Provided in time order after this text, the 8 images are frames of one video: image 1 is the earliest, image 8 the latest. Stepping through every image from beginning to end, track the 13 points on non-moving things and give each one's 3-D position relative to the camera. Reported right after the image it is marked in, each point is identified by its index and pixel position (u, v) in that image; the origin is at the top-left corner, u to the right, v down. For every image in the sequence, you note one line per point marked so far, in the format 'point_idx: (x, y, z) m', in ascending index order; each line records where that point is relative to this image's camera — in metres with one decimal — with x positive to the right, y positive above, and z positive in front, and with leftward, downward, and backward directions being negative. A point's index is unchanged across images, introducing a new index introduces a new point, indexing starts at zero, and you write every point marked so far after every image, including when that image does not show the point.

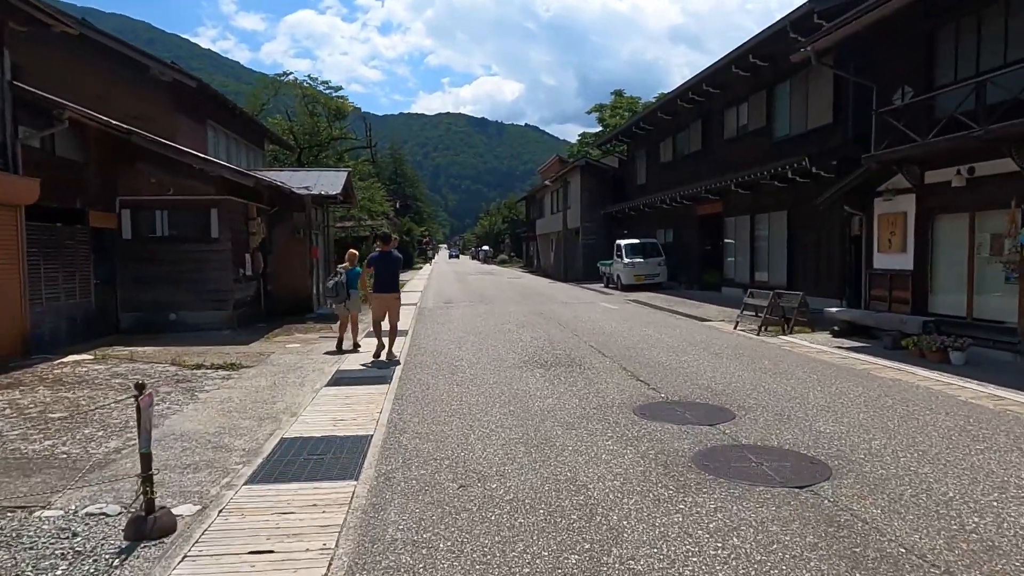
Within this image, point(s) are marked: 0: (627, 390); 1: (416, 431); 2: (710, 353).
0: (+1.4, -1.3, +8.4) m
1: (-0.9, -1.4, +6.6) m
2: (+3.3, -1.1, +11.1) m
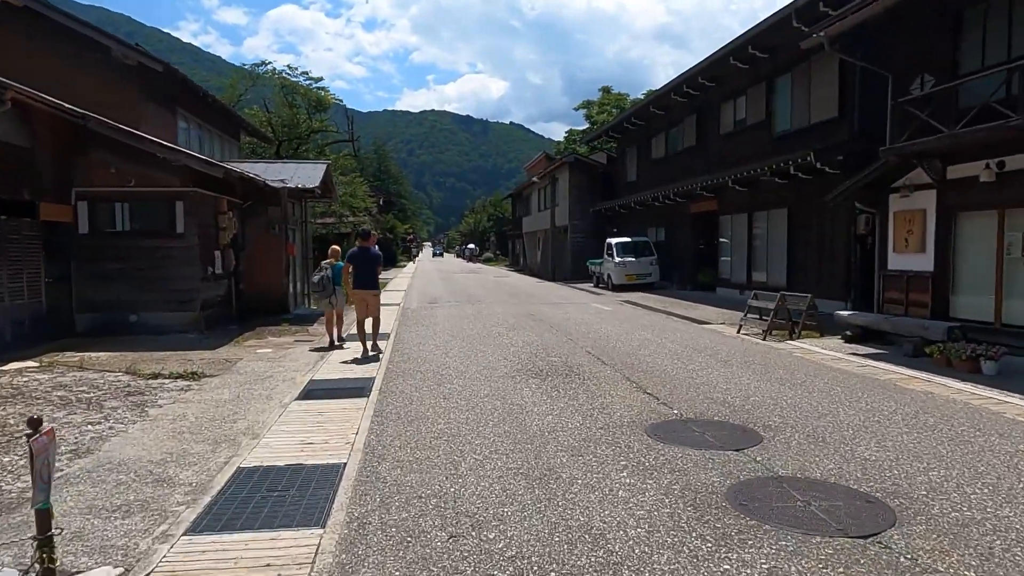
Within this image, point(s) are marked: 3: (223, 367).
0: (+1.4, -1.3, +7.5) m
1: (-1.0, -1.5, +5.7) m
2: (+3.1, -1.1, +10.2) m
3: (-4.4, -1.2, +10.0) m
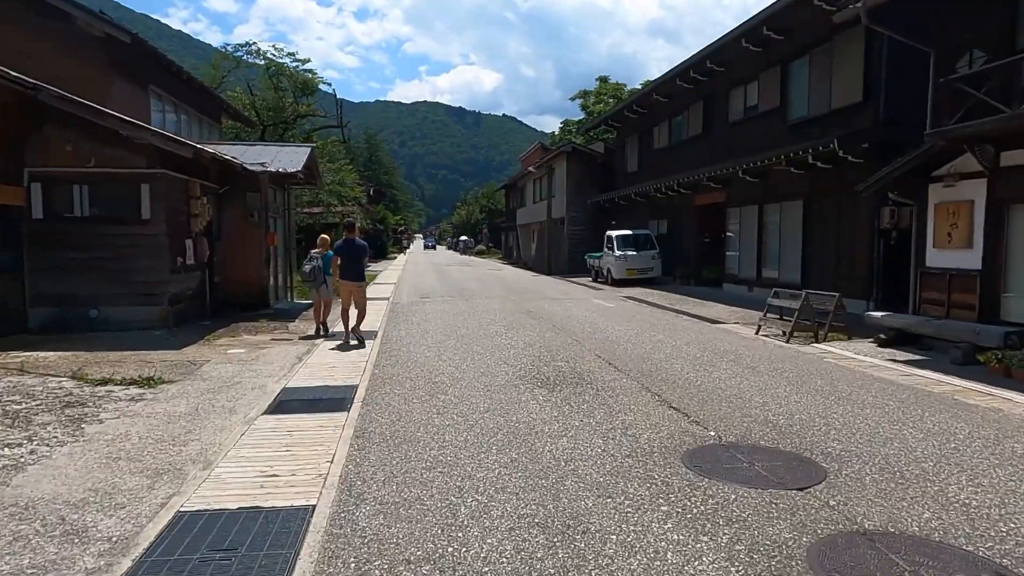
0: (+1.4, -1.3, +6.3) m
1: (-0.9, -1.4, +4.5) m
2: (+3.2, -1.1, +9.1) m
3: (-4.3, -1.1, +8.8) m
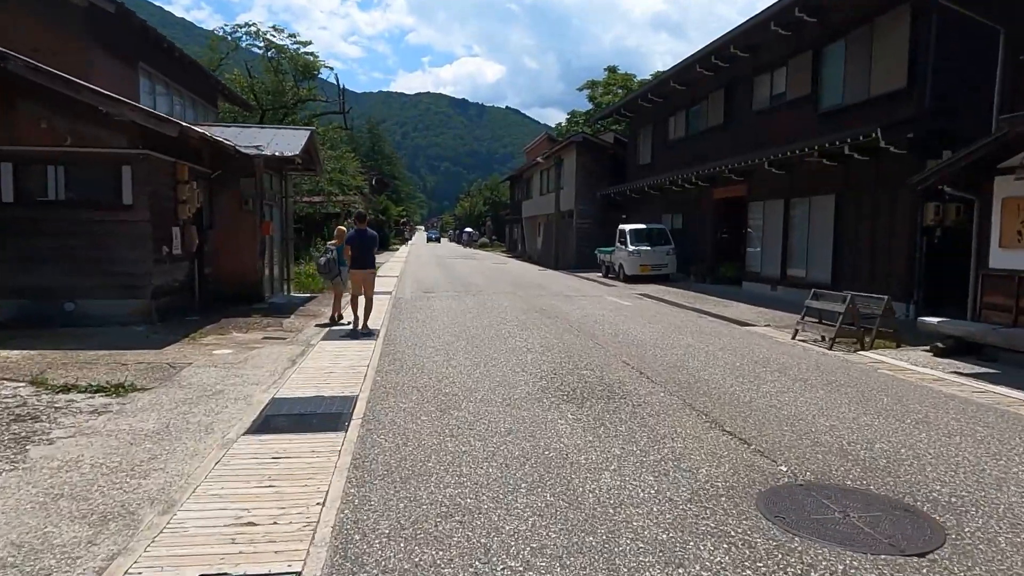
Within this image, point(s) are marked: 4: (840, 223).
0: (+1.7, -1.3, +5.3) m
1: (-0.7, -1.5, +3.5) m
2: (+3.4, -1.1, +8.1) m
3: (-4.1, -1.0, +7.8) m
4: (+7.7, +1.6, +15.7) m
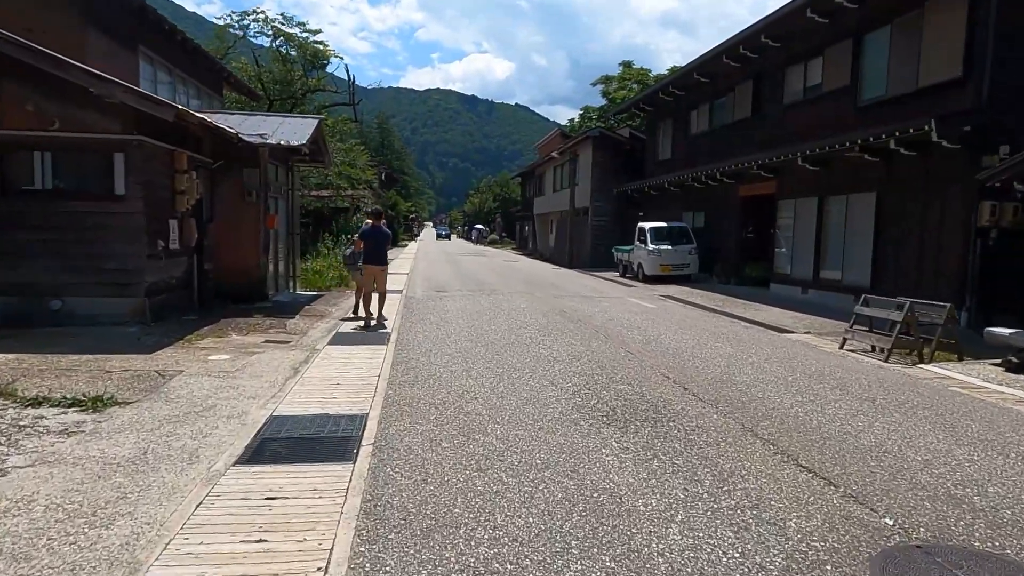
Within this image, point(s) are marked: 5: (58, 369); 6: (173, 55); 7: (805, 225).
0: (+1.9, -1.4, +4.4) m
1: (-0.4, -1.5, +2.6) m
2: (+3.7, -1.2, +7.1) m
3: (-3.8, -1.0, +6.9) m
4: (+8.2, +1.5, +14.7) m
5: (-5.1, -0.9, +7.5) m
6: (-8.9, +6.1, +17.5) m
7: (+7.8, +1.7, +17.6) m
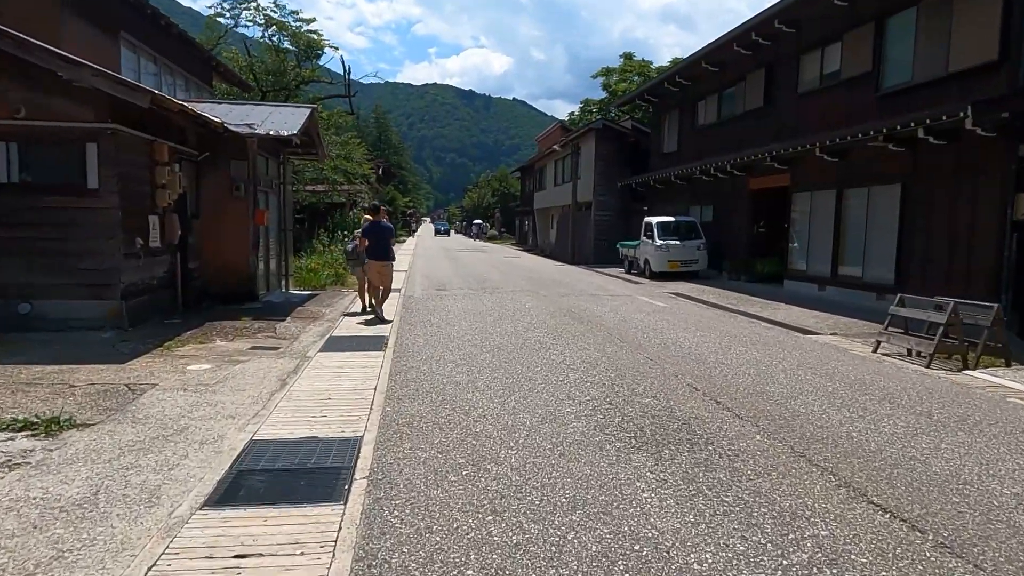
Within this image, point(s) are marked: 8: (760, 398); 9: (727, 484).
0: (+2.1, -1.5, +3.6) m
1: (-0.3, -1.6, +1.8) m
2: (+3.8, -1.2, +6.4) m
3: (-3.7, -1.1, +6.1) m
4: (+8.3, +1.5, +13.9) m
5: (-5.0, -0.9, +6.6) m
6: (-8.8, +6.1, +16.7) m
7: (+7.9, +1.7, +16.8) m
8: (+2.6, -1.1, +6.9) m
9: (+1.5, -1.3, +4.6) m
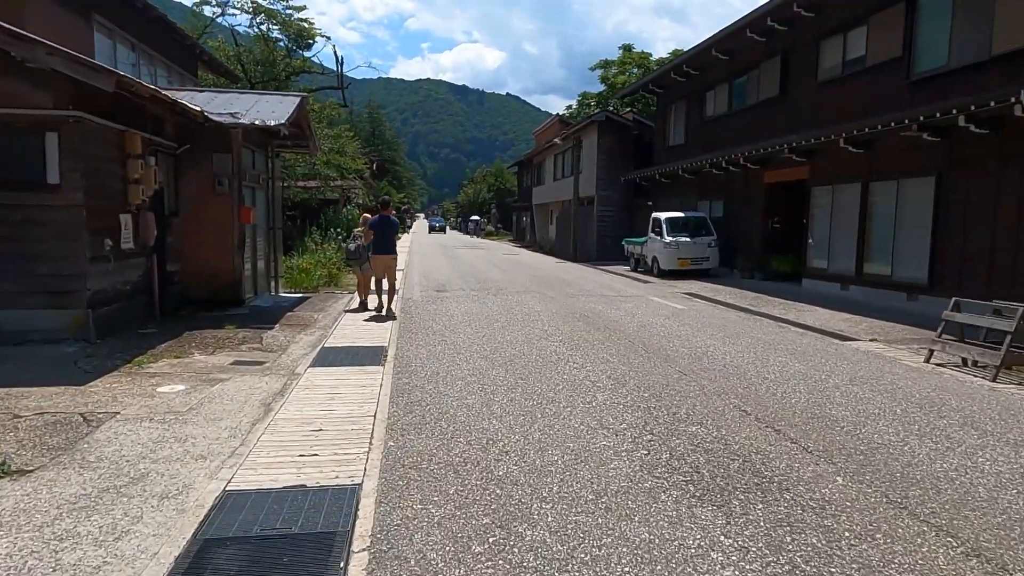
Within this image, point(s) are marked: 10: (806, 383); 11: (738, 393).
0: (+2.3, -1.6, +2.6) m
1: (0.0, -1.7, +0.8) m
2: (+4.1, -1.3, +5.4) m
3: (-3.5, -1.2, +5.1) m
4: (+8.4, +1.5, +13.0) m
5: (-4.8, -1.1, +5.6) m
6: (-8.8, +6.1, +15.6) m
7: (+8.0, +1.8, +15.9) m
8: (+2.8, -1.2, +5.9) m
9: (+1.7, -1.4, +3.6) m
10: (+3.3, -1.0, +7.5) m
11: (+2.3, -1.1, +7.0) m
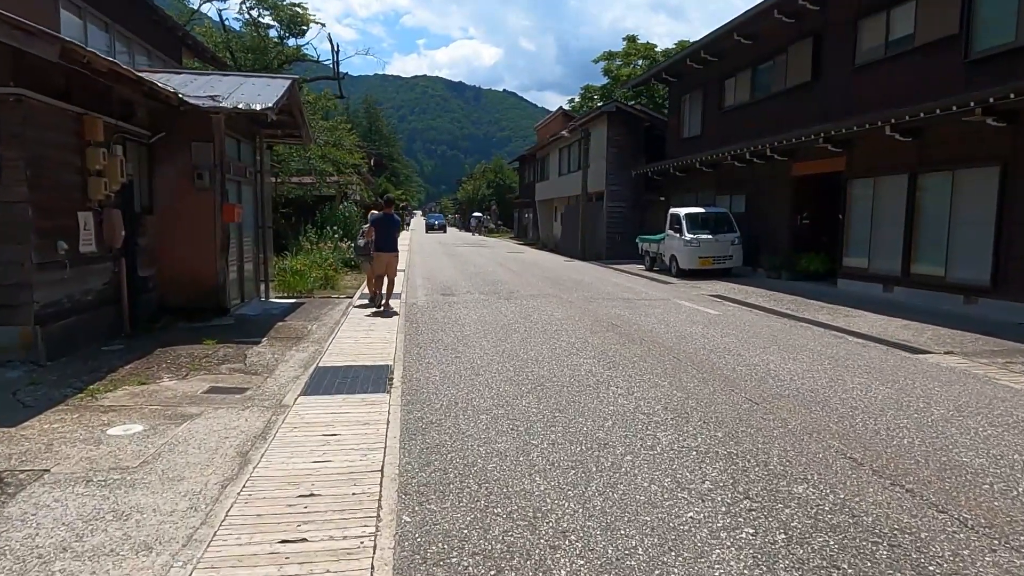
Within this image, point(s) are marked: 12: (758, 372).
0: (+2.7, -1.7, +1.3) m
1: (+0.3, -1.8, -0.5) m
2: (+4.4, -1.4, +4.1) m
3: (-3.1, -1.3, +3.7) m
4: (+8.7, +1.5, +11.6) m
5: (-4.4, -1.2, +4.2) m
6: (-8.5, +6.0, +14.1) m
7: (+8.2, +1.7, +14.5) m
8: (+3.1, -1.3, +4.6) m
9: (+2.0, -1.6, +2.3) m
10: (+3.6, -1.1, +6.1) m
11: (+2.7, -1.2, +5.6) m
12: (+2.8, -0.9, +7.6) m
